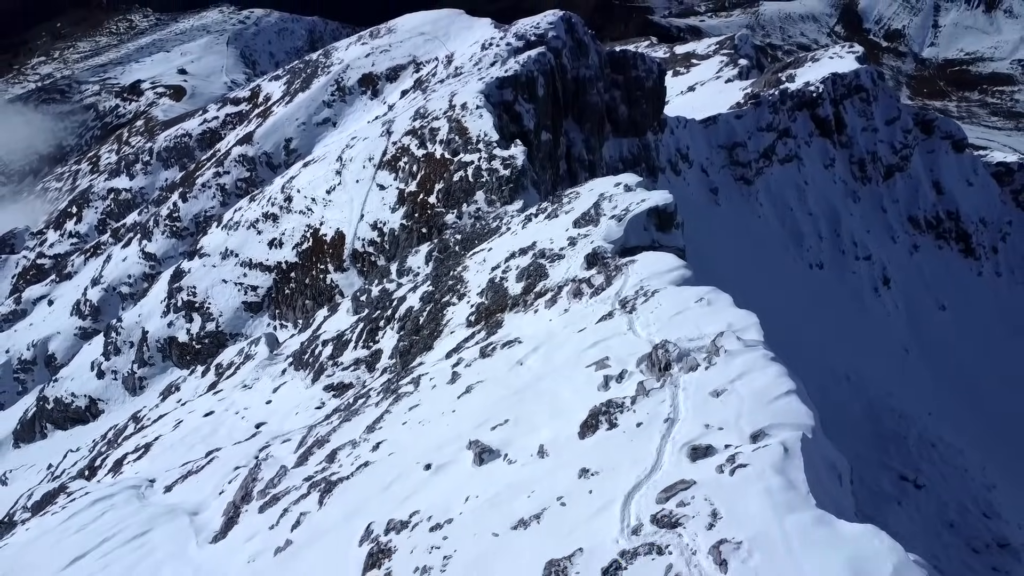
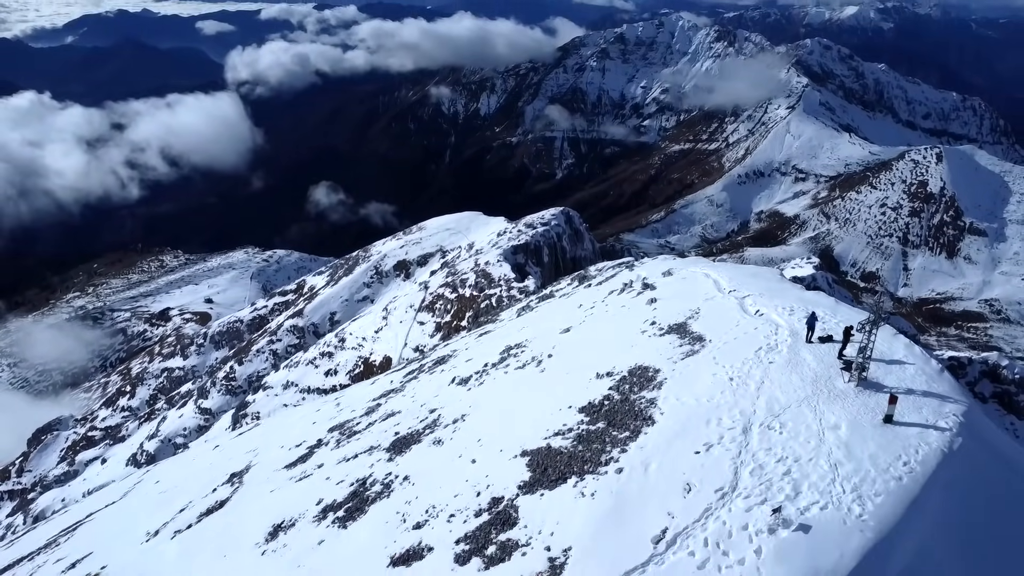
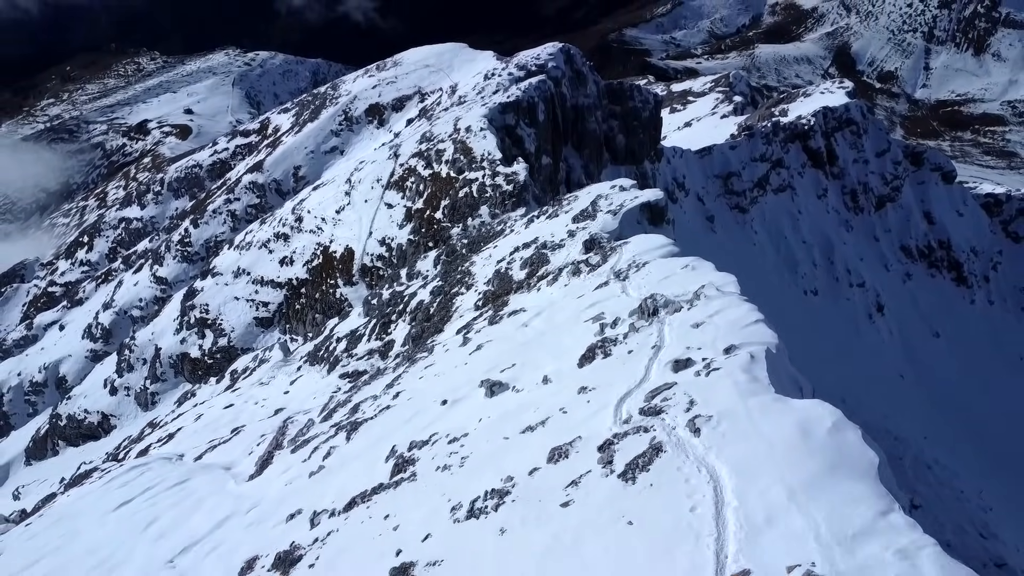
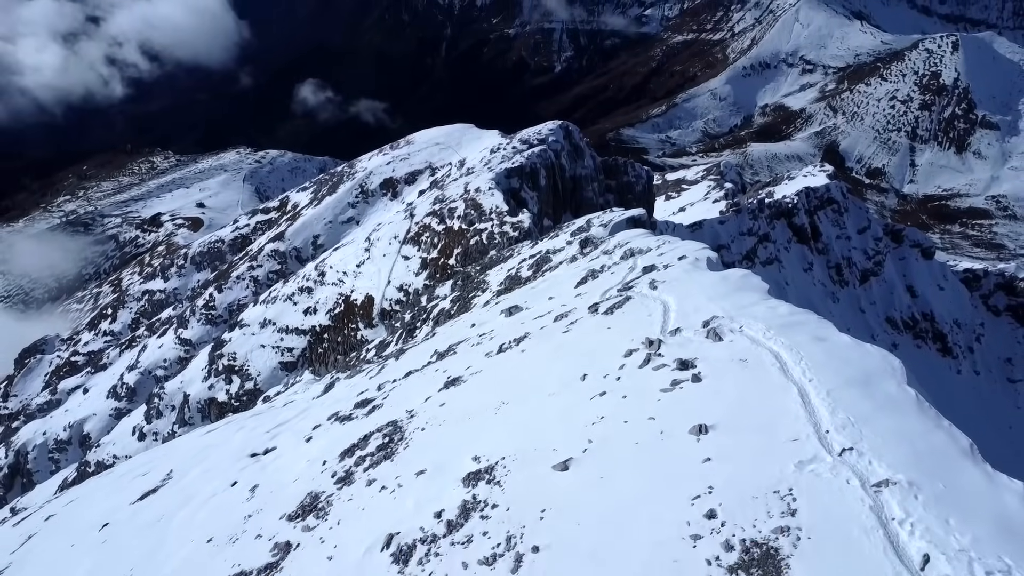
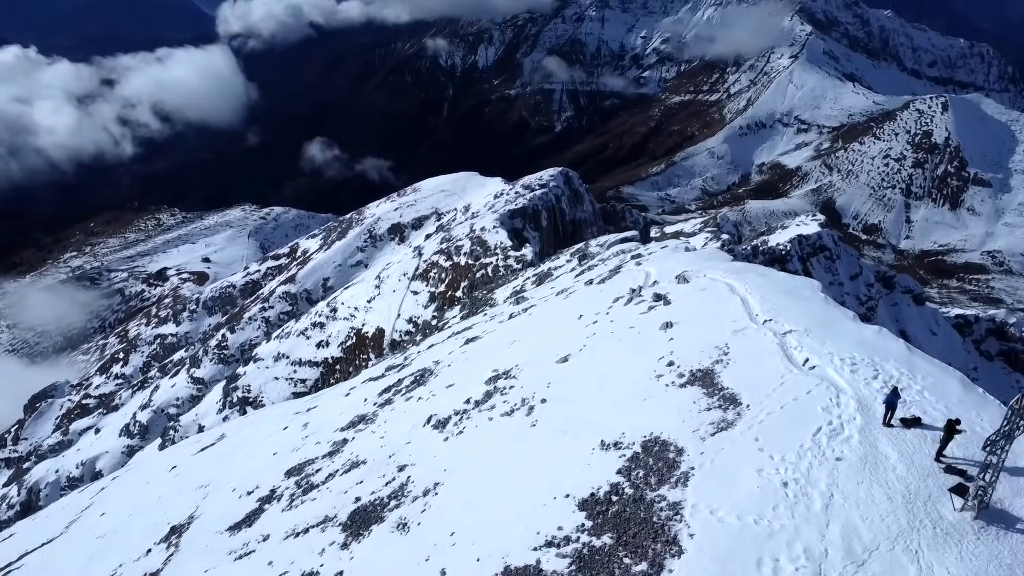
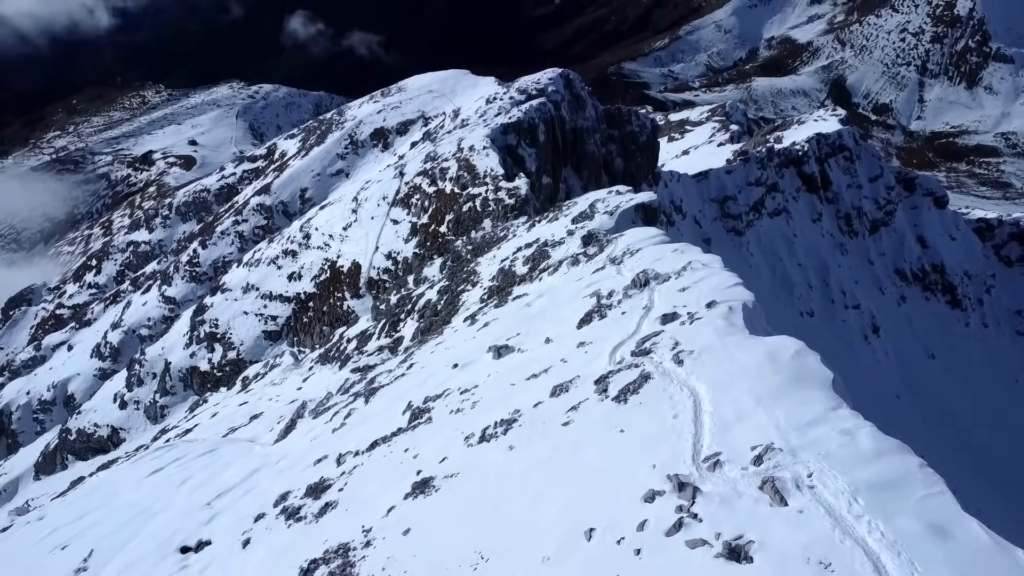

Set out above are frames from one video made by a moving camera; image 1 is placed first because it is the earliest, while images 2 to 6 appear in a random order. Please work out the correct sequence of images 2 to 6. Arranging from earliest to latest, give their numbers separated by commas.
3, 6, 4, 5, 2
